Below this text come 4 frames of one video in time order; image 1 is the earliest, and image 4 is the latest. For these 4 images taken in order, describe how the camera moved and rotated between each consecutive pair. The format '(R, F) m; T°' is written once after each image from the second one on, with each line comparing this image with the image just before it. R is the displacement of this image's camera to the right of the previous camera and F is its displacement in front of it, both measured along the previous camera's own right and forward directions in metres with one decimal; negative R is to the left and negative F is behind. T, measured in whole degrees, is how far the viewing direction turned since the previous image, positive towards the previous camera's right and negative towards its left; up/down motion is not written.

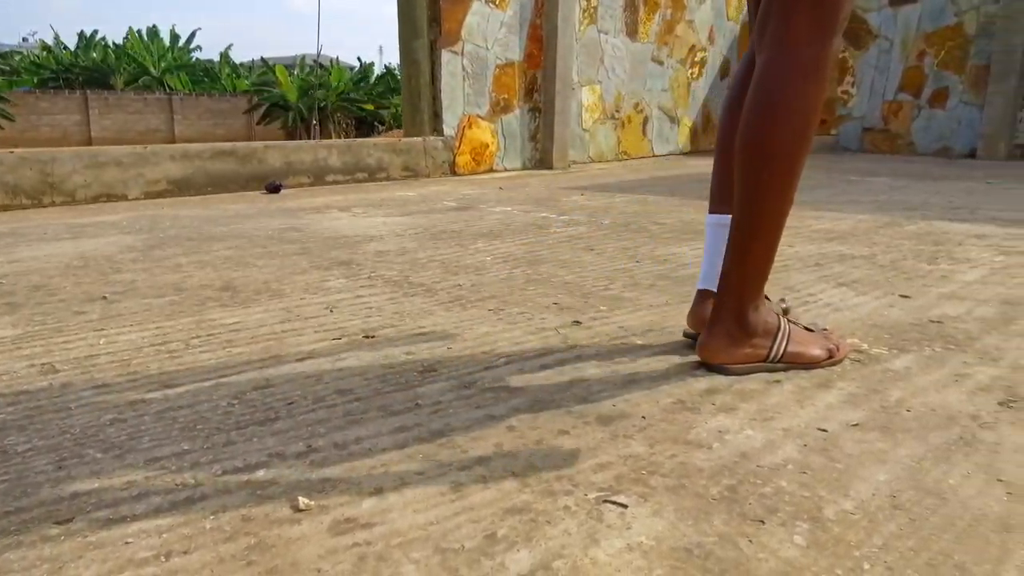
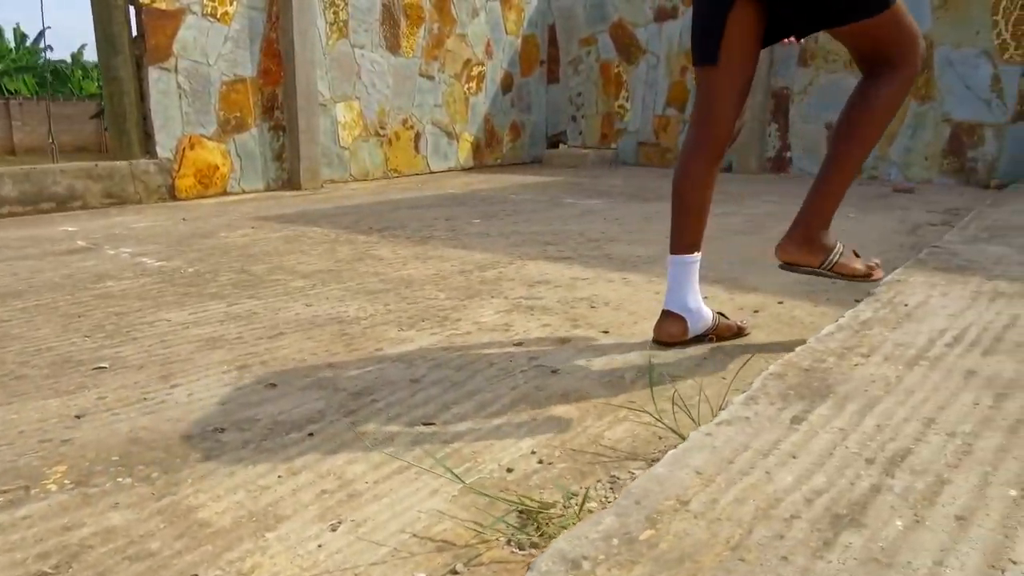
(+1.3, +0.2) m; +6°
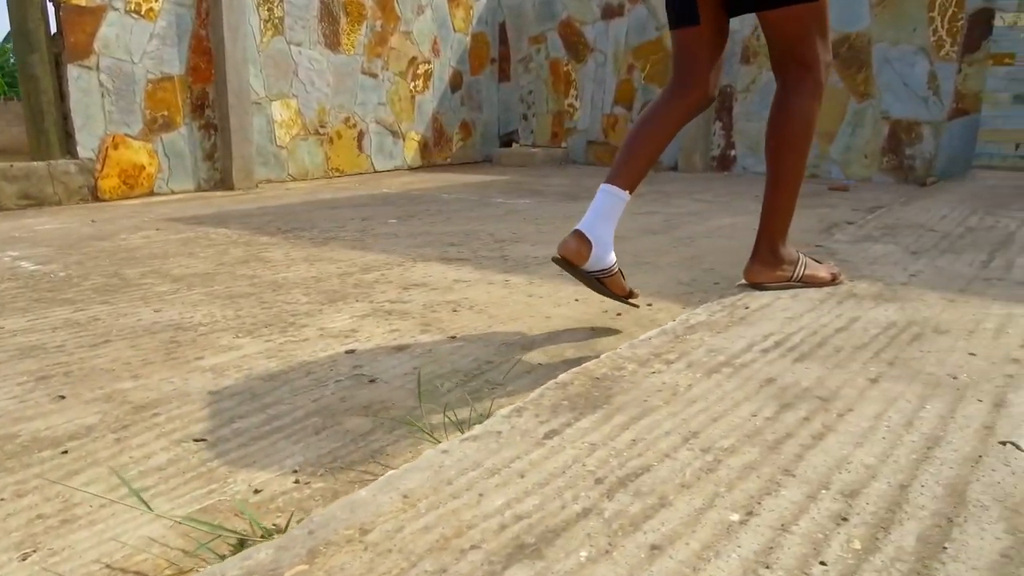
(+0.4, +0.1) m; +1°
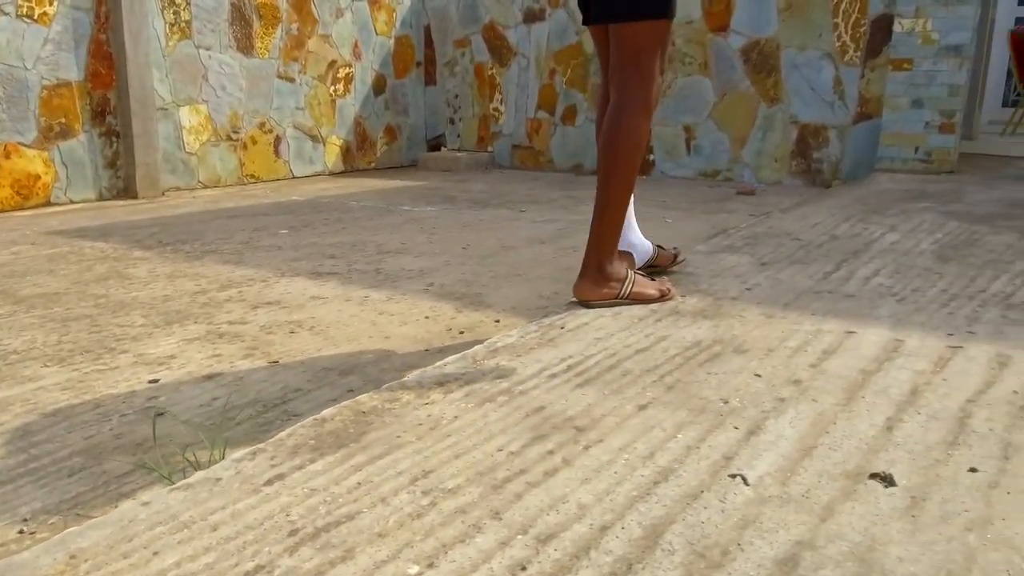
(+0.3, 0.0) m; +3°
